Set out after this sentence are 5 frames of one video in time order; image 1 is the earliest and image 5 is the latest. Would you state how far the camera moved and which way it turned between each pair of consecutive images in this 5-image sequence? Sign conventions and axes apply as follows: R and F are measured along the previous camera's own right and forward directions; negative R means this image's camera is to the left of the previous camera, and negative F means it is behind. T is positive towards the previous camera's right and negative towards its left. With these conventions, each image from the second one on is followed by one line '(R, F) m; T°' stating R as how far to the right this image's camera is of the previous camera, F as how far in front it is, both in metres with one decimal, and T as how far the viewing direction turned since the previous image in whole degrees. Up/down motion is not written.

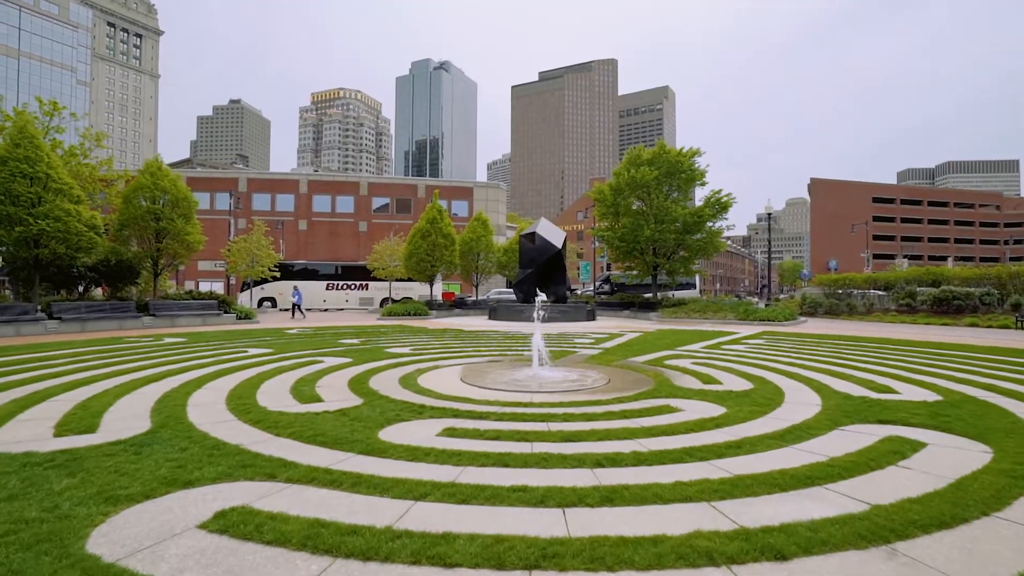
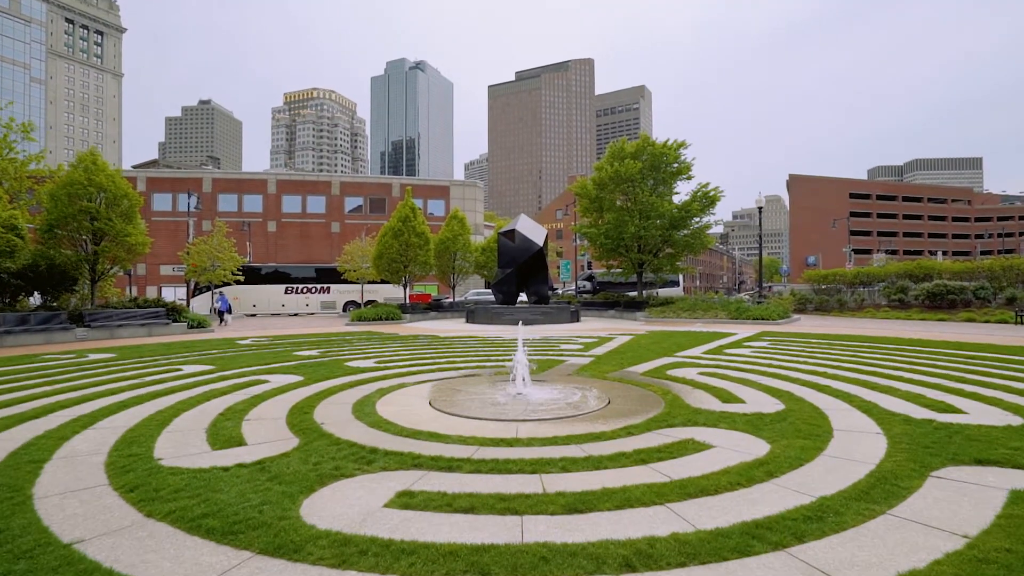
(0.0, +1.8) m; +2°
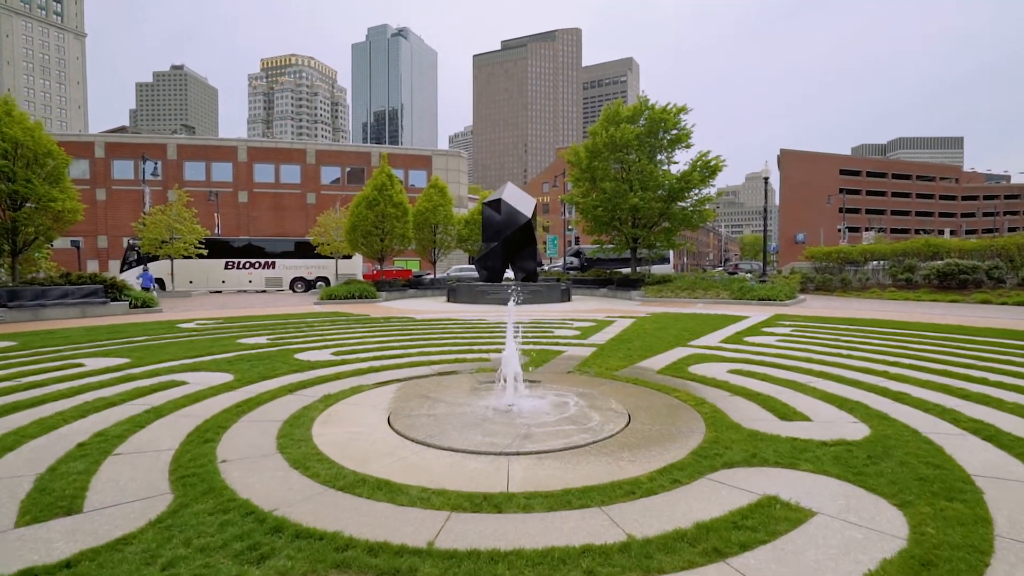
(0.0, +2.3) m; +2°
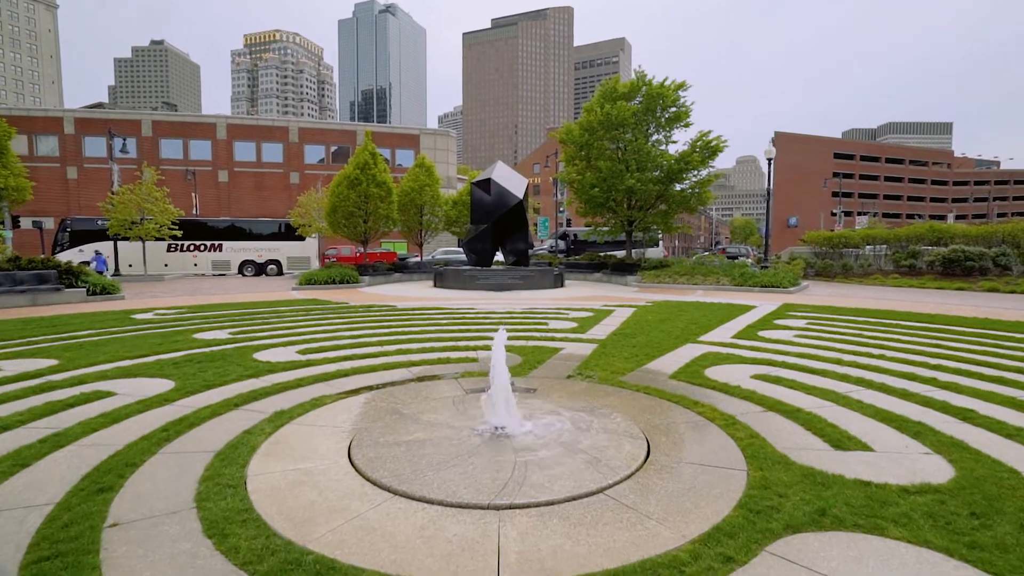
(0.0, +1.3) m; +1°
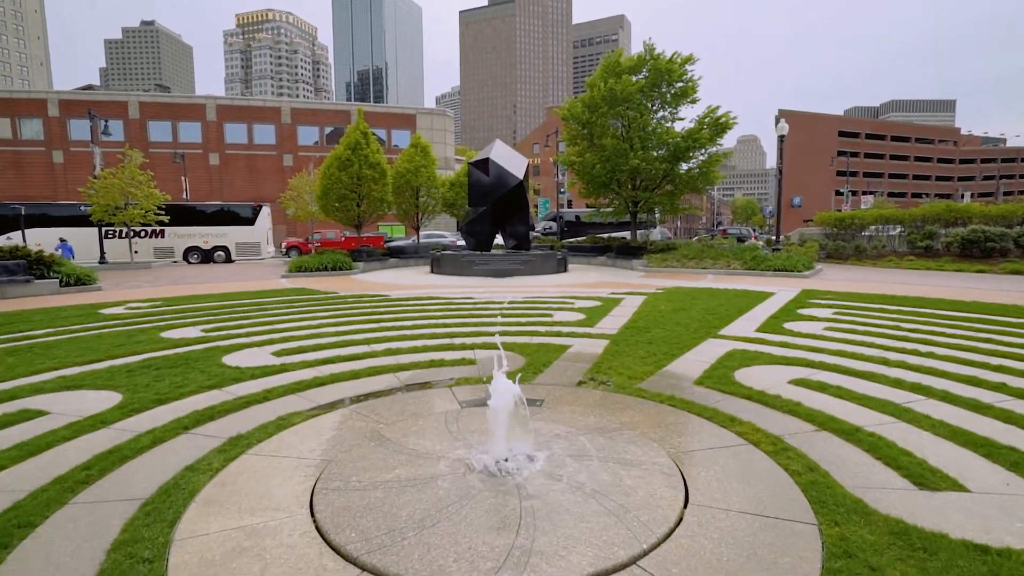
(0.0, +1.1) m; 0°
